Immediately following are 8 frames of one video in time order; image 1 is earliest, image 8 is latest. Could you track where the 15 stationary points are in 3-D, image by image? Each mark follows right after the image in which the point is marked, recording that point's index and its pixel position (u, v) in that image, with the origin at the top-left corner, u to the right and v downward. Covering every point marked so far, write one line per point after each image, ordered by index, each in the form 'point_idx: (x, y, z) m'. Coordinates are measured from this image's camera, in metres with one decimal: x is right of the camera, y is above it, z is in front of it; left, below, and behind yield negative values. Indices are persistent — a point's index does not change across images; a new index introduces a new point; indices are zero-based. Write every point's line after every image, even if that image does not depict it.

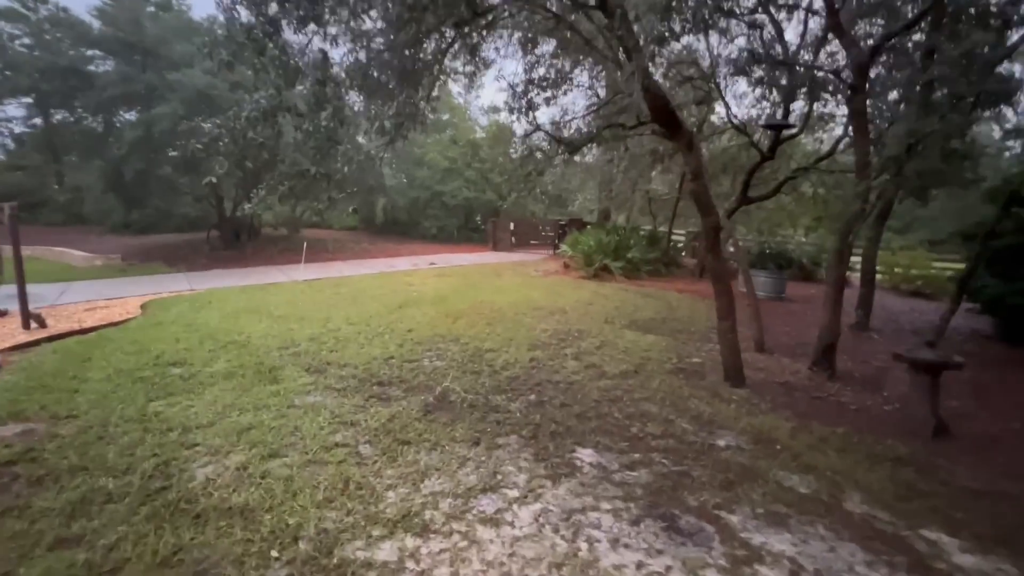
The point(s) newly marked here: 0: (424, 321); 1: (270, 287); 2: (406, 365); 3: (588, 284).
0: (-1.2, -0.5, +6.6) m
1: (-5.0, 0.0, +9.7) m
2: (-1.1, -0.8, +4.9) m
3: (+1.7, +0.1, +10.1) m
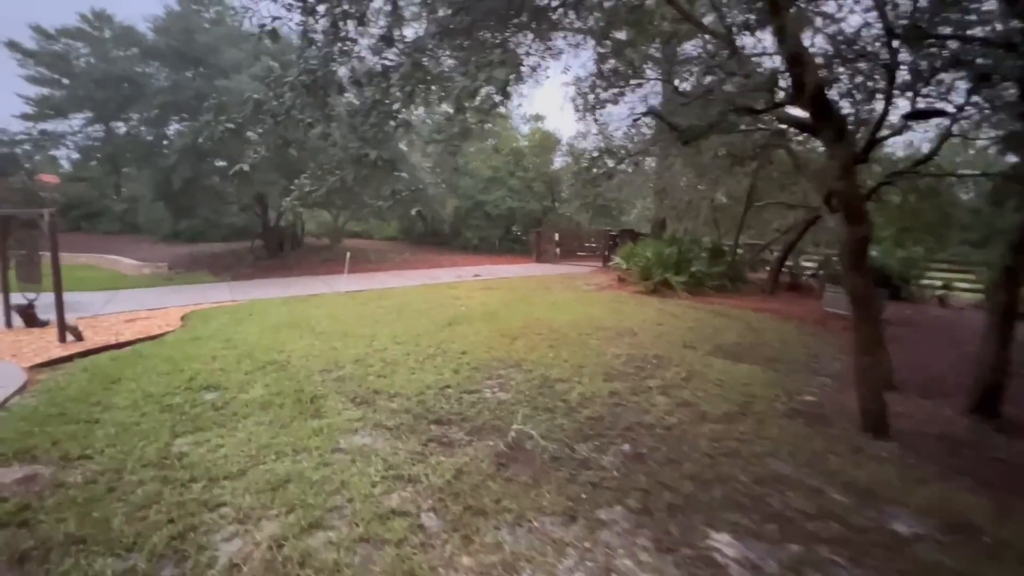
0: (-0.4, -0.7, +5.9) m
1: (-4.0, -0.2, +9.3) m
2: (-0.4, -1.0, +4.1) m
3: (+2.7, -0.3, +9.2) m
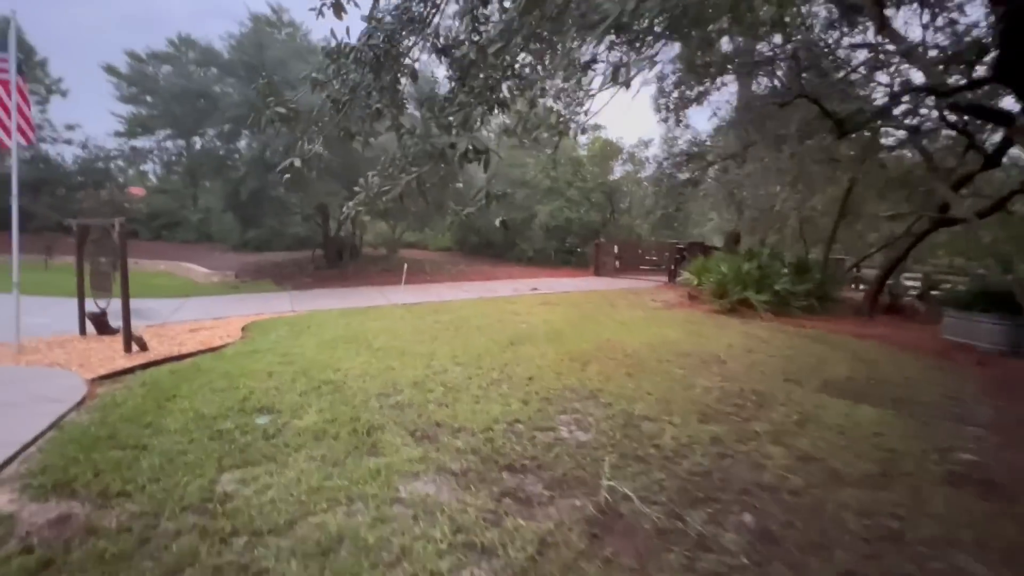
0: (+0.4, -0.9, +5.4) m
1: (-2.8, -0.4, +9.1) m
2: (+0.2, -1.1, +3.6) m
3: (+3.9, -0.6, +8.3) m
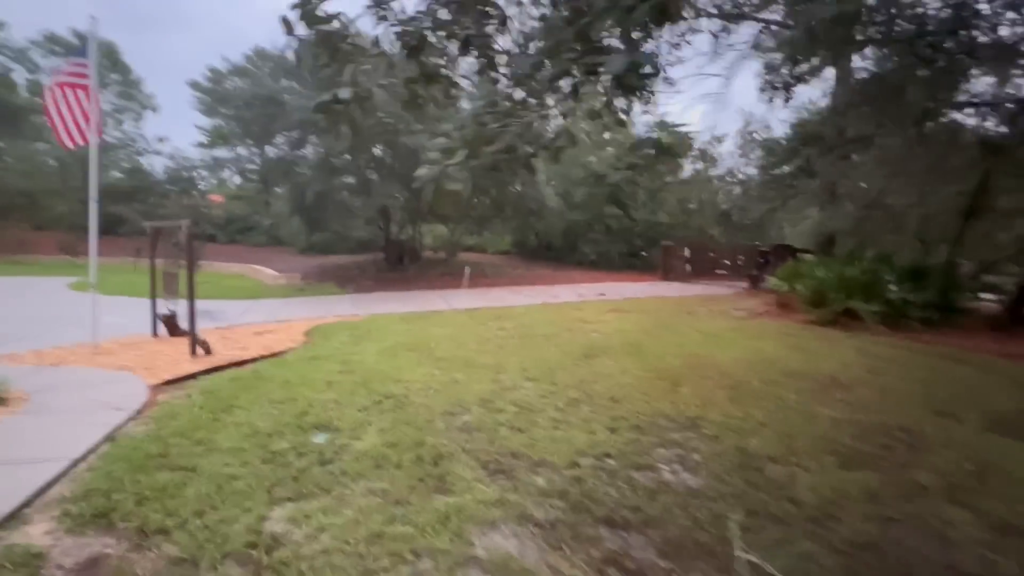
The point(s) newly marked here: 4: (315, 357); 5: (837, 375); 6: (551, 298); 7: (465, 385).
0: (+1.2, -1.0, +4.7) m
1: (-1.5, -0.5, +8.8) m
2: (+0.8, -1.2, +2.9) m
3: (+5.0, -0.7, +7.2) m
4: (-2.4, -0.8, +5.8) m
5: (+3.5, -0.9, +5.0) m
6: (+0.9, -0.2, +10.9) m
7: (-0.5, -1.0, +4.7) m
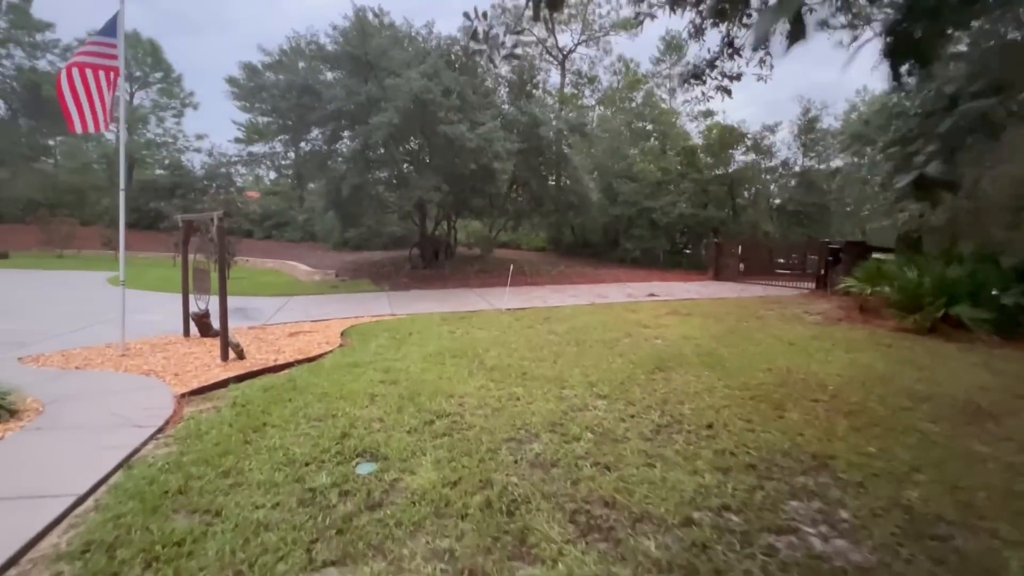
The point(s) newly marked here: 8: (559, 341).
0: (+1.8, -1.0, +3.9) m
1: (-0.7, -0.5, +8.2) m
2: (+1.3, -1.2, +2.2) m
3: (+5.7, -0.8, +6.3) m
4: (-1.8, -0.8, +5.2) m
5: (+4.1, -1.0, +4.2) m
6: (+1.9, -0.2, +10.2) m
7: (+0.1, -1.0, +4.1) m
8: (+0.6, -0.7, +6.5) m
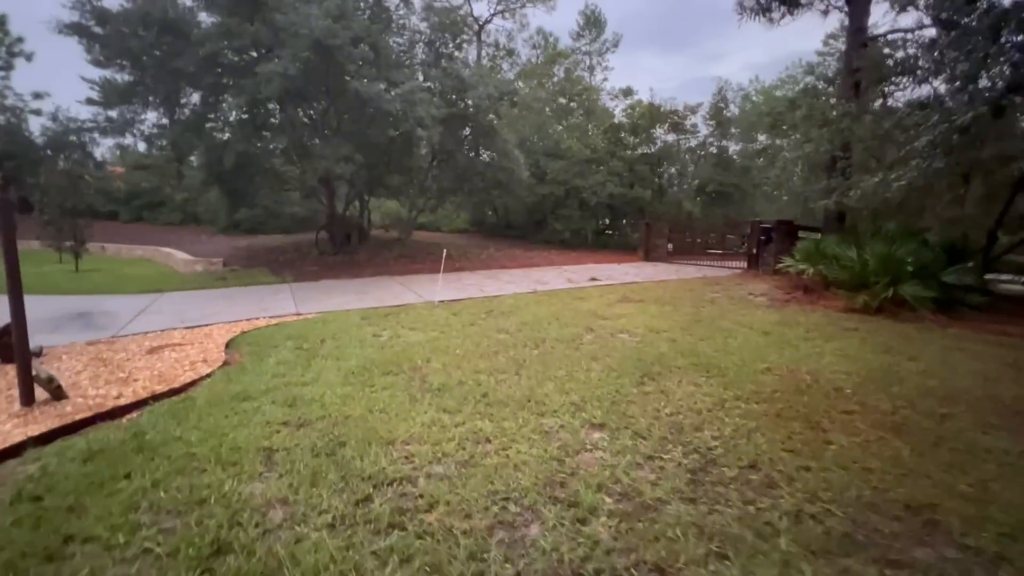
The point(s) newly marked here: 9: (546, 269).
0: (+1.6, -1.0, +3.1) m
1: (-1.6, -0.4, +6.8) m
2: (+1.4, -1.3, +1.3) m
3: (+5.0, -0.5, +6.0) m
4: (-2.1, -0.8, +3.7) m
5: (+3.8, -0.9, +3.7) m
6: (+0.5, 0.0, +9.2) m
7: (-0.1, -1.0, +2.9) m
8: (0.0, -0.6, +5.3) m
9: (+0.9, +0.5, +11.7) m
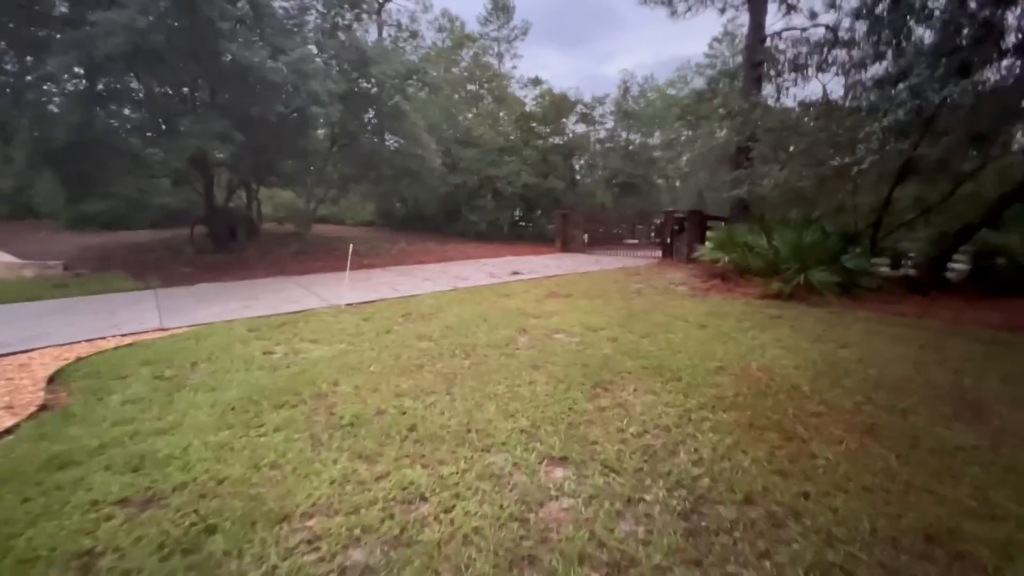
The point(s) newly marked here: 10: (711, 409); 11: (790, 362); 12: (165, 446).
0: (+1.3, -0.9, +2.7) m
1: (-2.6, -0.4, +5.7) m
2: (+1.4, -1.3, +0.9) m
3: (+4.1, -0.4, +6.2) m
4: (-2.5, -0.9, +2.6) m
5: (+3.3, -0.8, +3.7) m
6: (-0.9, +0.1, +8.5) m
7: (-0.3, -1.0, +2.2) m
8: (-0.7, -0.6, +4.6) m
9: (-1.1, +0.6, +11.0) m
10: (+1.4, -0.8, +3.2) m
11: (+2.4, -0.6, +4.1) m
12: (-2.0, -0.9, +2.7) m
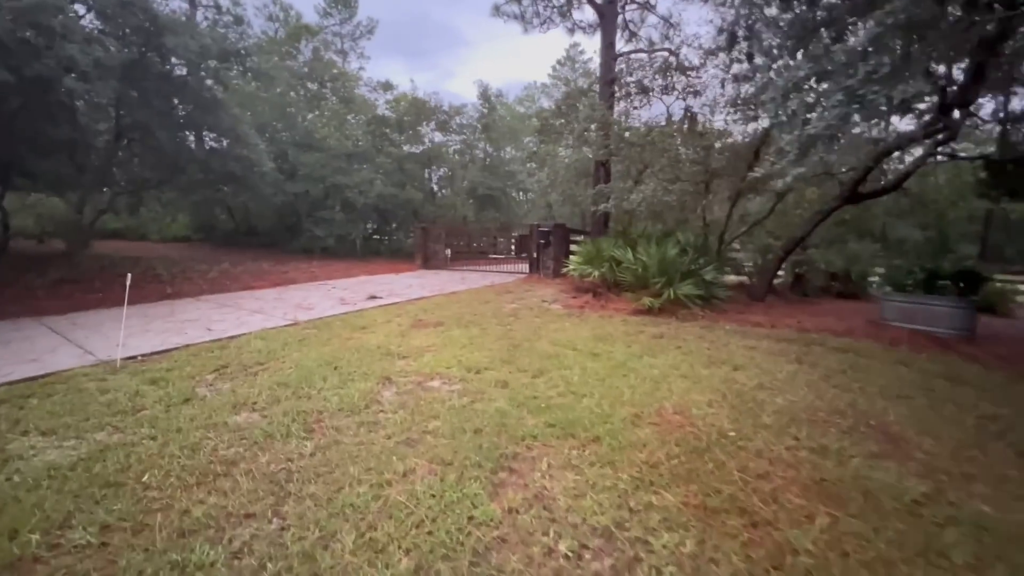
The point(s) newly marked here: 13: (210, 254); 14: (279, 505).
0: (+0.8, -1.1, +1.9) m
1: (-3.8, -0.9, +3.7) m
2: (+1.5, -1.4, +0.3) m
3: (+2.4, -0.6, +6.1) m
4: (-2.8, -1.3, +0.7) m
5: (+2.5, -0.9, +3.5) m
6: (-3.1, -0.4, +6.8) m
7: (-0.6, -1.3, +1.0) m
8: (-1.7, -1.0, +3.2) m
9: (-4.0, 0.0, +9.2) m
10: (+0.7, -1.0, +2.4) m
11: (+1.5, -0.9, +3.7) m
12: (-2.4, -1.3, +1.0) m
13: (-8.5, +1.0, +13.2) m
14: (-1.1, -1.1, +2.3) m
